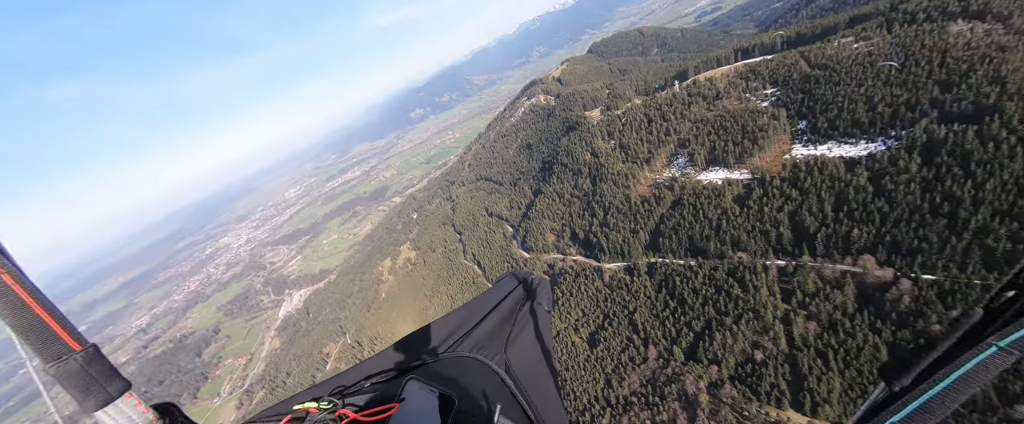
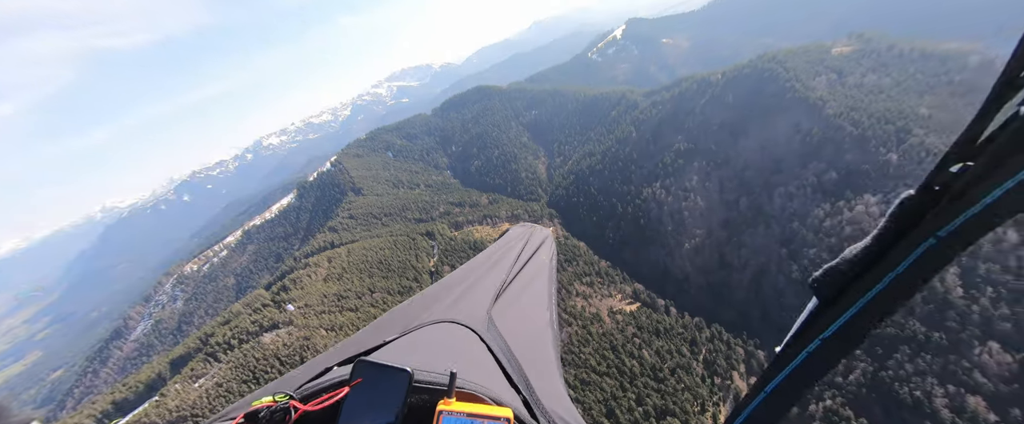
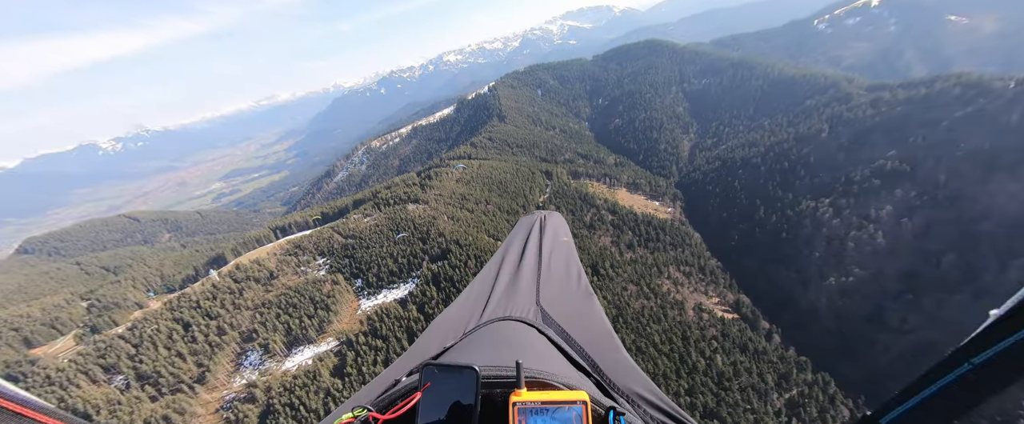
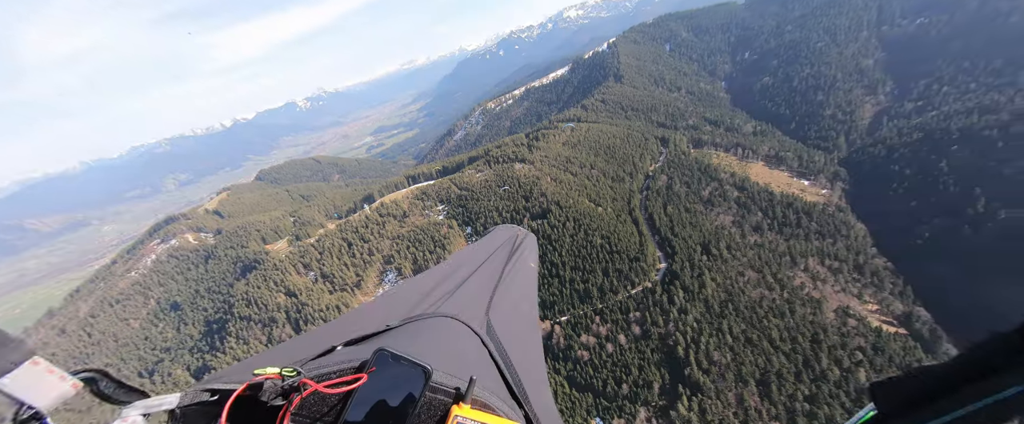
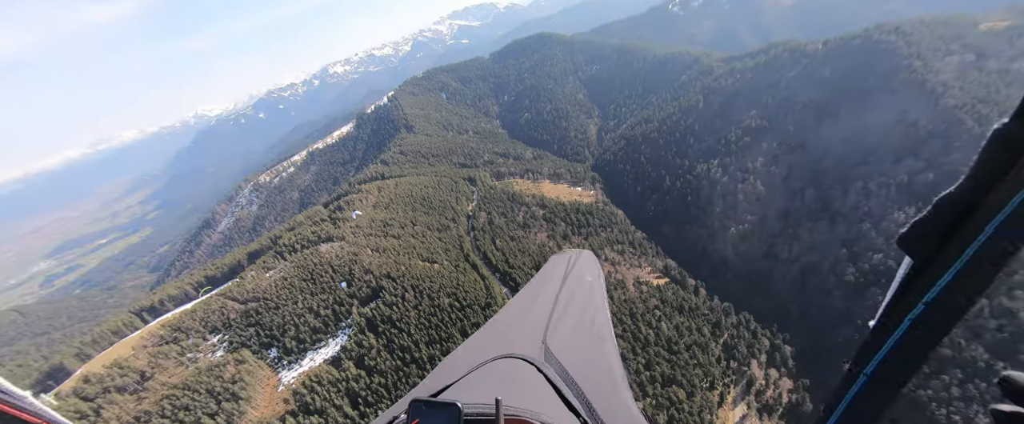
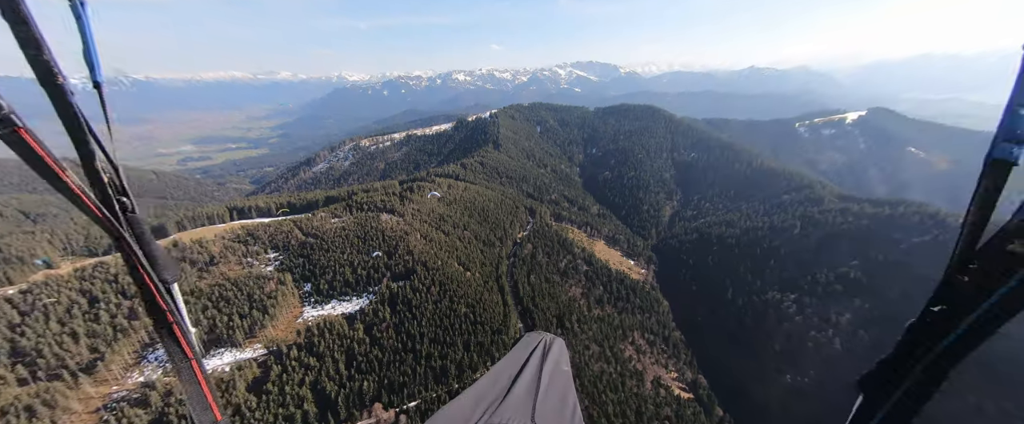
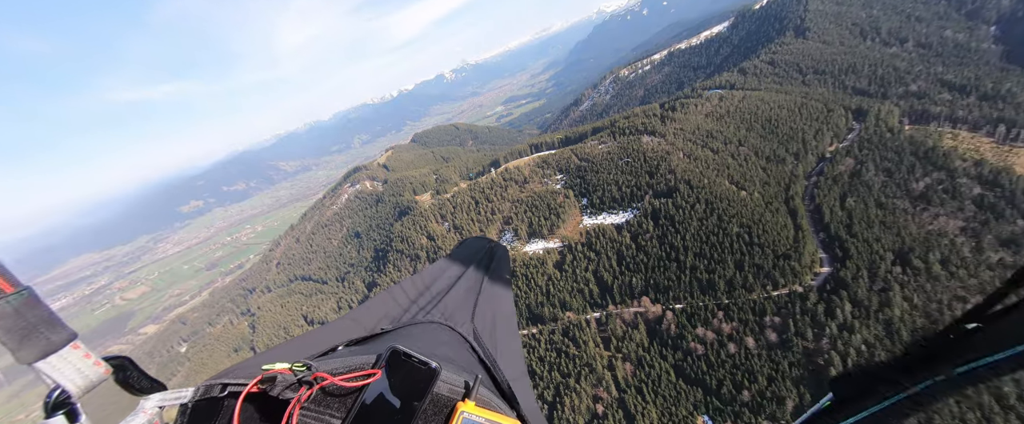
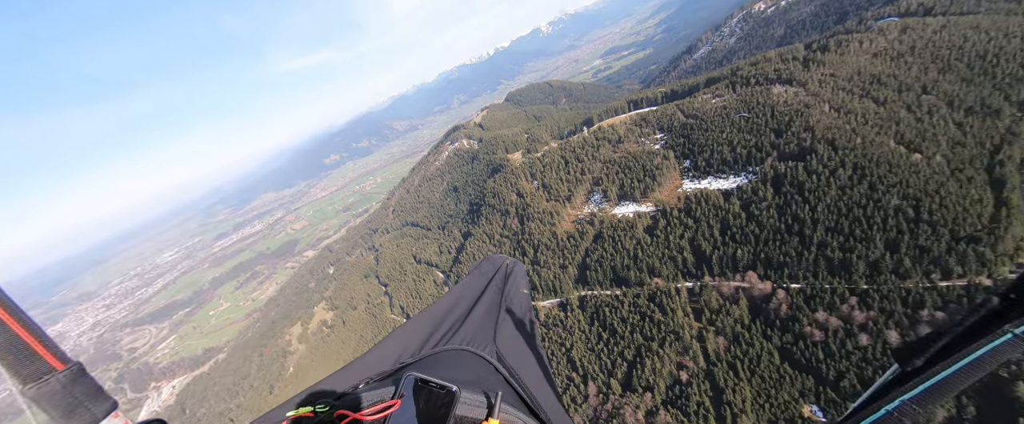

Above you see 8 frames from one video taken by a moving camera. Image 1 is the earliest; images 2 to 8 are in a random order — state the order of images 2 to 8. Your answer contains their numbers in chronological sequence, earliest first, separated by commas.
8, 7, 4, 3, 6, 5, 2
